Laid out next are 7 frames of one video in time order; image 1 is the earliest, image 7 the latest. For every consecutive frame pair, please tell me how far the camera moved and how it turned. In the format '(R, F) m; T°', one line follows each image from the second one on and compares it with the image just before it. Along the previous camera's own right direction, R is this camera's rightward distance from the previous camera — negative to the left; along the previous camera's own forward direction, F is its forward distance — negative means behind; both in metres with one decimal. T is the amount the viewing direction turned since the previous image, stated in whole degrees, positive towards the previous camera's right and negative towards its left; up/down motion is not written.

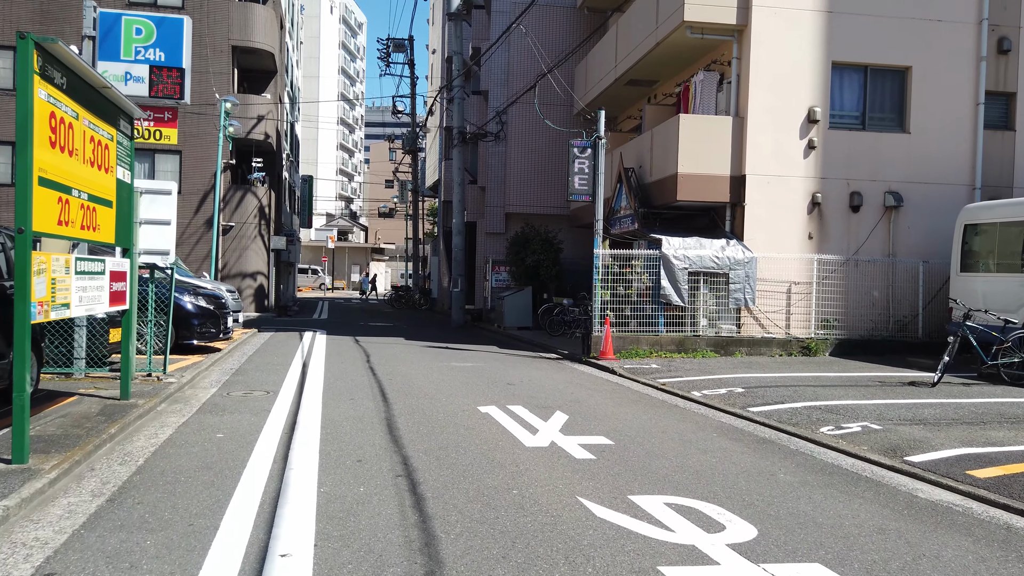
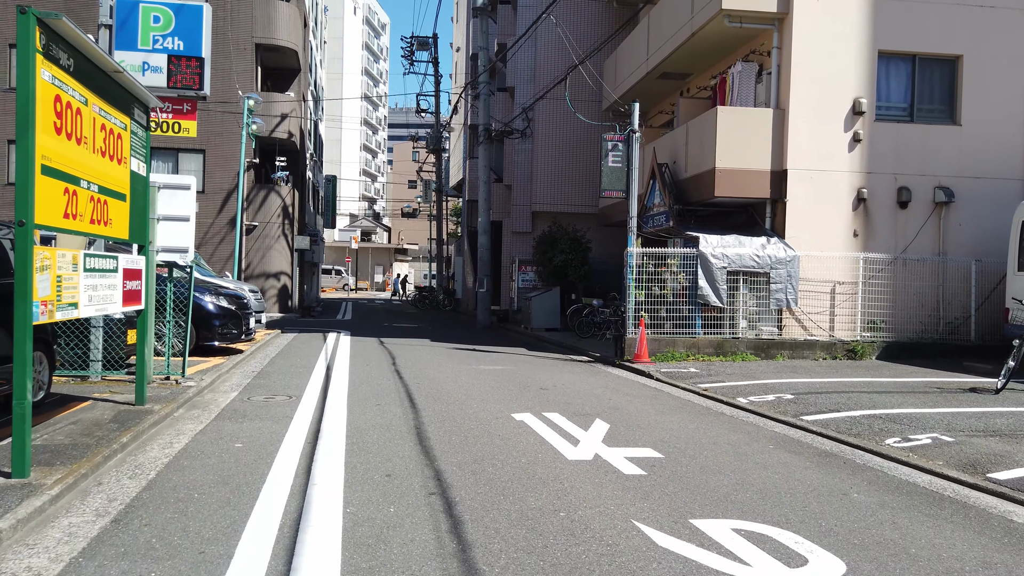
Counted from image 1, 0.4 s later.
(-0.2, +0.5) m; -2°
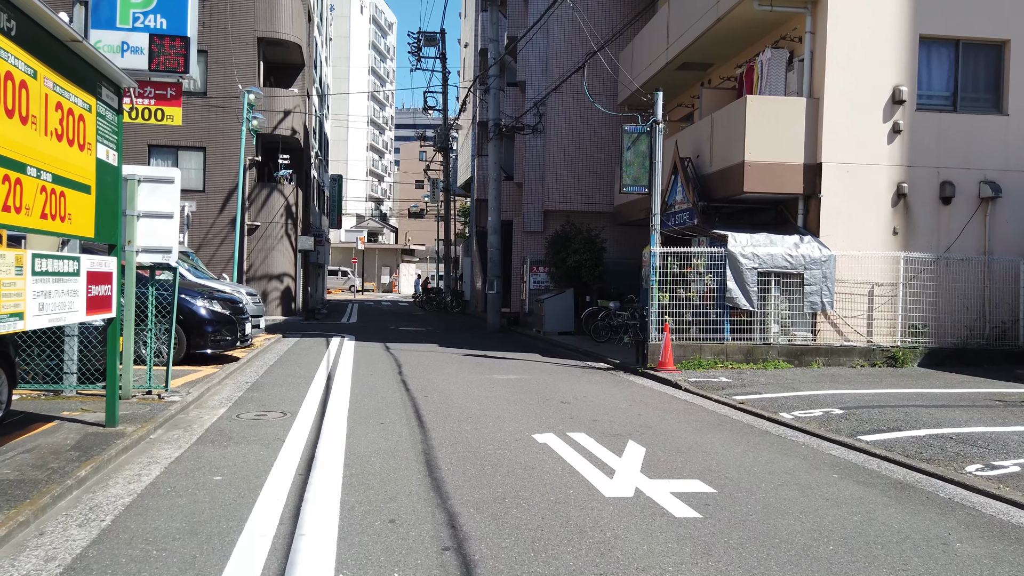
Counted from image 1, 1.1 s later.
(-0.1, +0.9) m; -1°
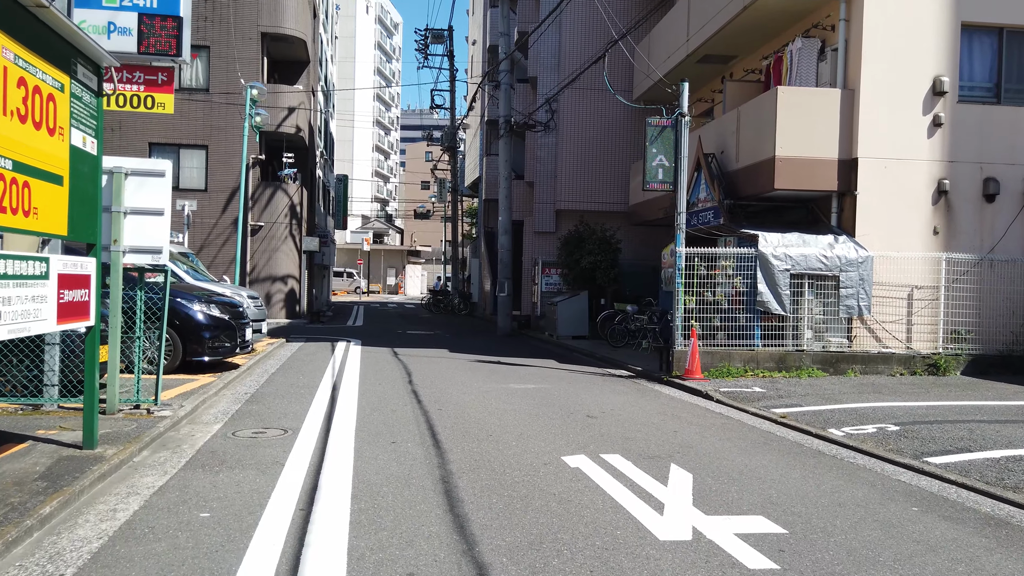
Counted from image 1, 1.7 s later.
(-0.2, +0.8) m; 0°
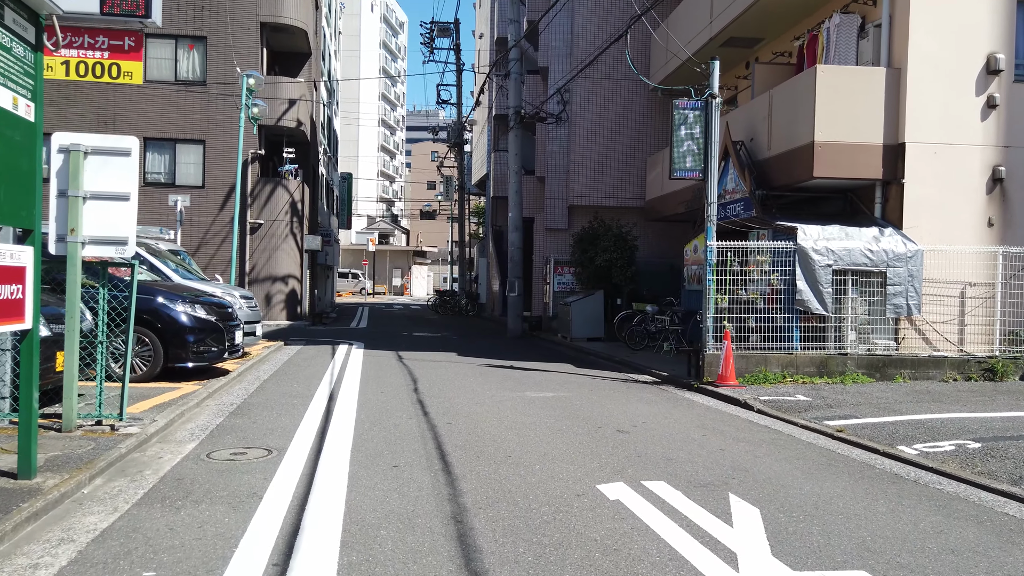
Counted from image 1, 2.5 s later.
(-0.1, +1.1) m; 0°
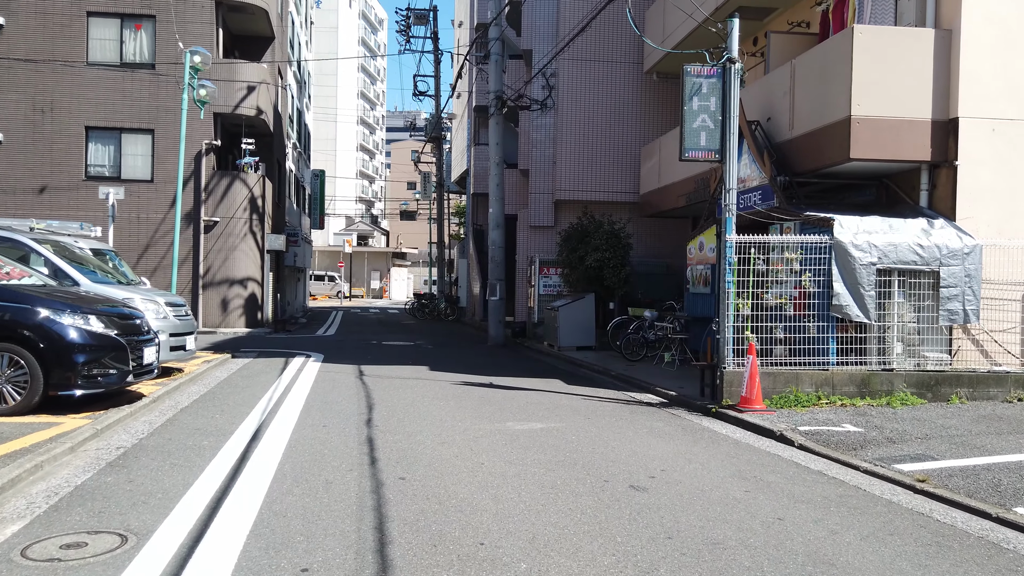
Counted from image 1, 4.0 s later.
(+0.1, +2.0) m; +1°
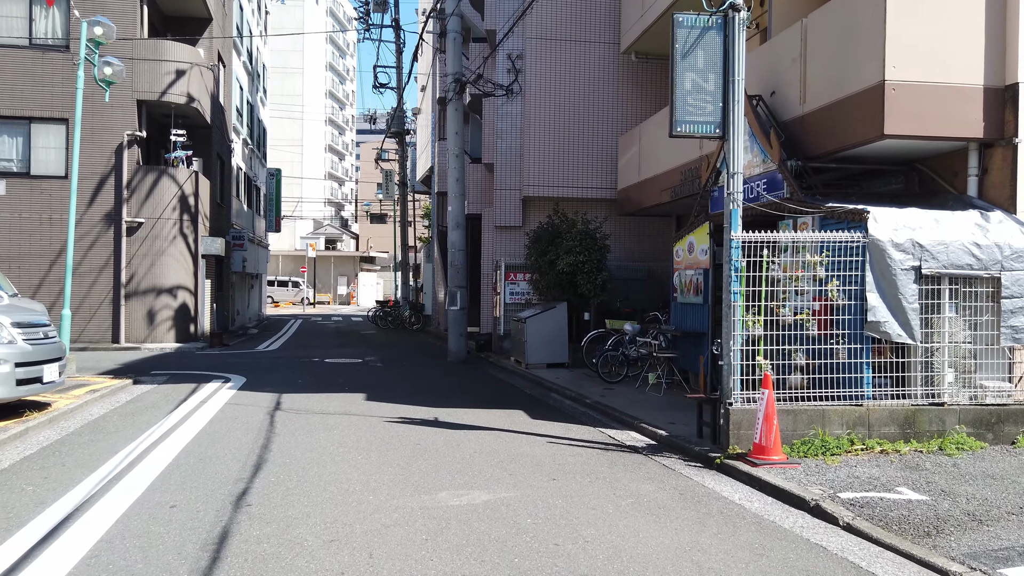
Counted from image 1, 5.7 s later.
(+0.3, +2.2) m; +2°
